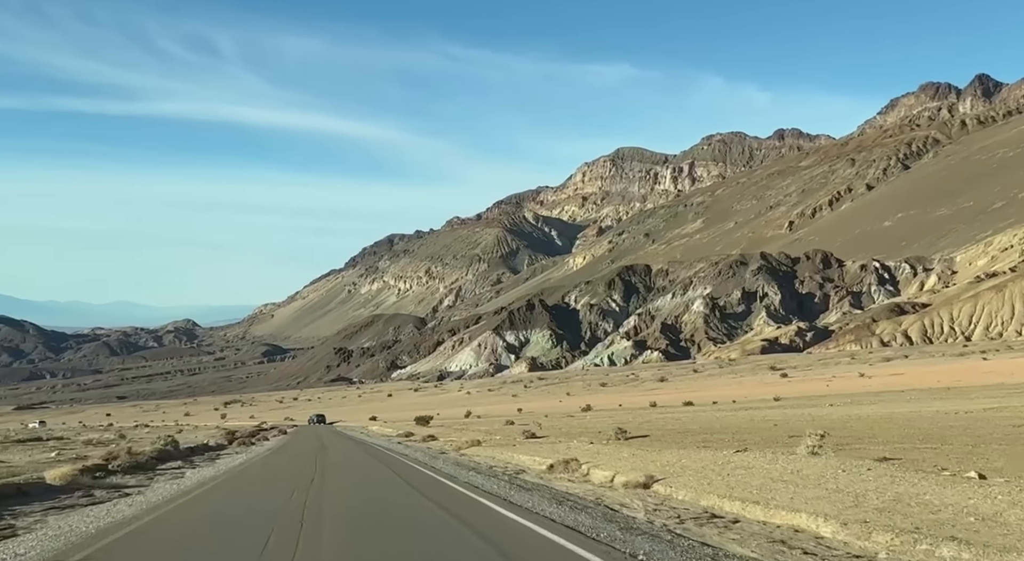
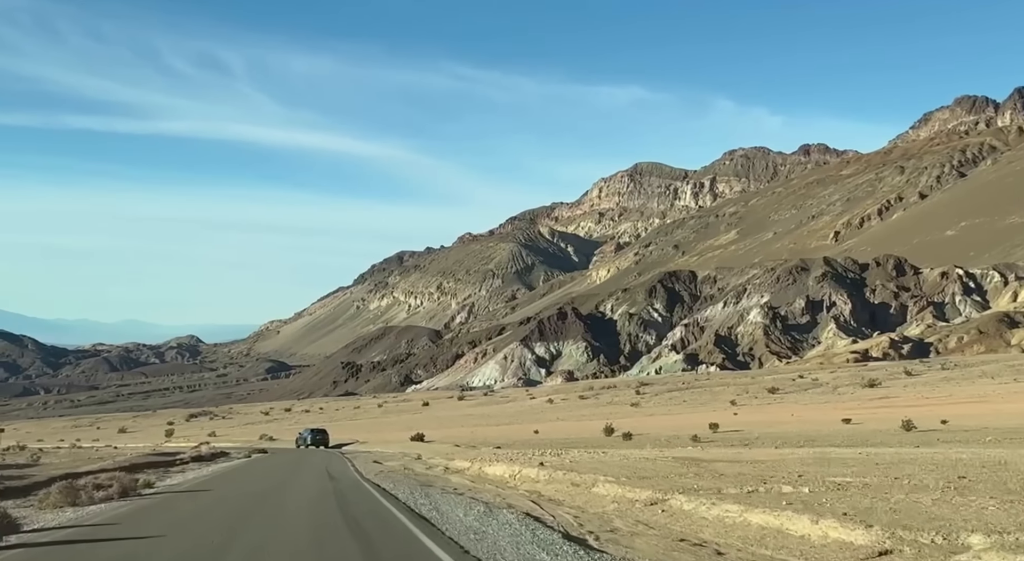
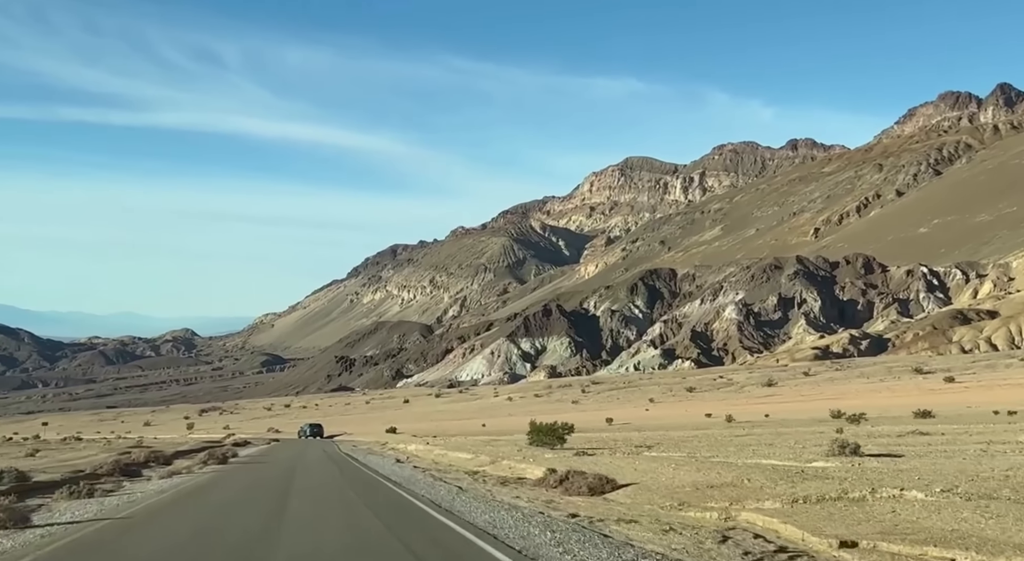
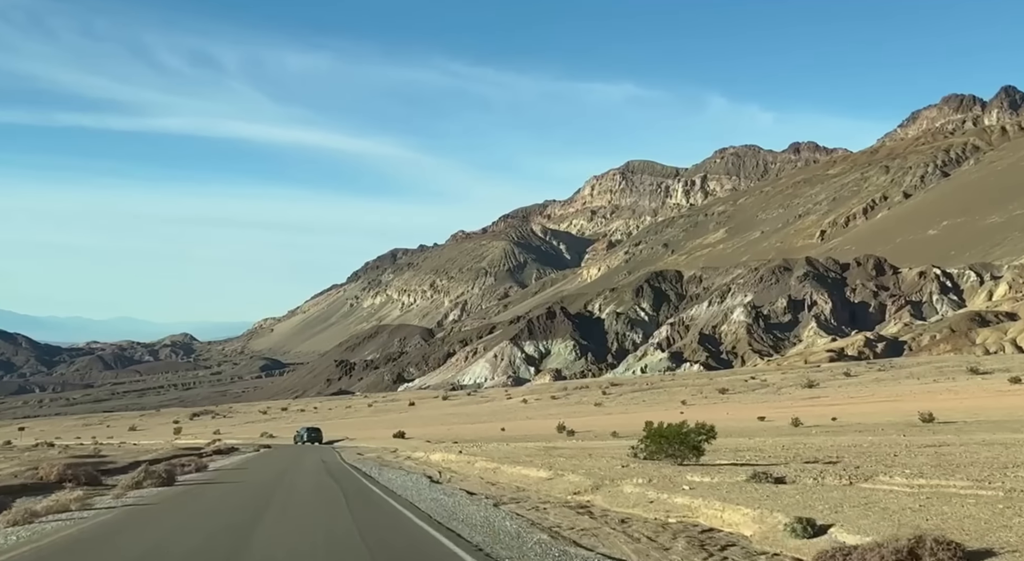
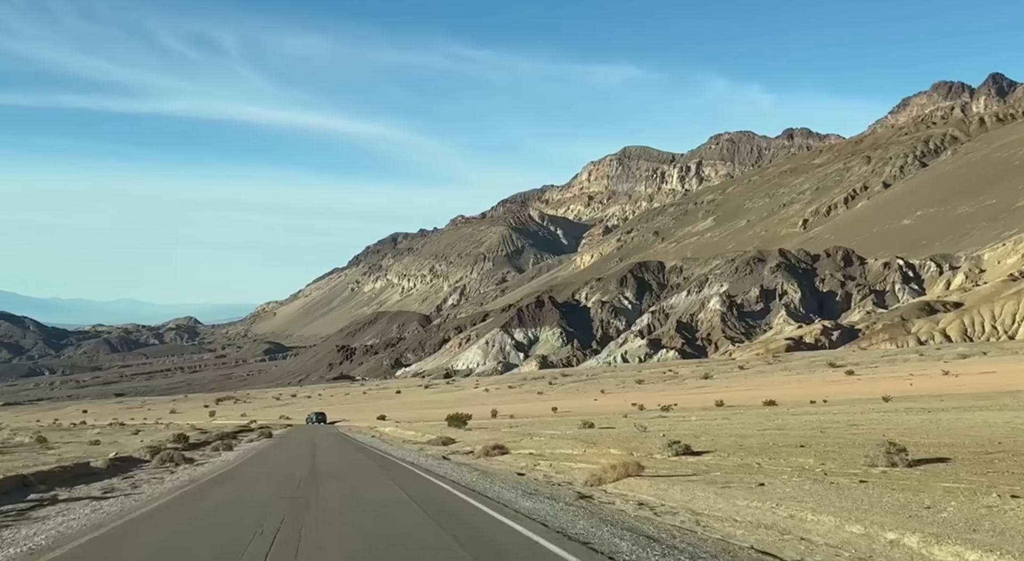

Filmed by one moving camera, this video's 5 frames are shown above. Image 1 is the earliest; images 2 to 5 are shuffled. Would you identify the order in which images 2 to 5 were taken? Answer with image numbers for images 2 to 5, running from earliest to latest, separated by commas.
5, 3, 4, 2
